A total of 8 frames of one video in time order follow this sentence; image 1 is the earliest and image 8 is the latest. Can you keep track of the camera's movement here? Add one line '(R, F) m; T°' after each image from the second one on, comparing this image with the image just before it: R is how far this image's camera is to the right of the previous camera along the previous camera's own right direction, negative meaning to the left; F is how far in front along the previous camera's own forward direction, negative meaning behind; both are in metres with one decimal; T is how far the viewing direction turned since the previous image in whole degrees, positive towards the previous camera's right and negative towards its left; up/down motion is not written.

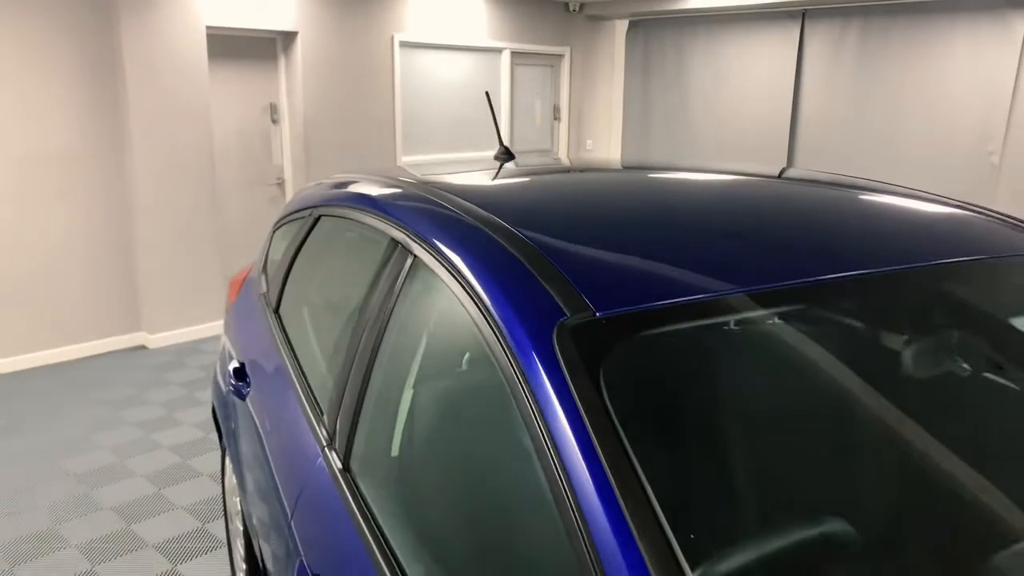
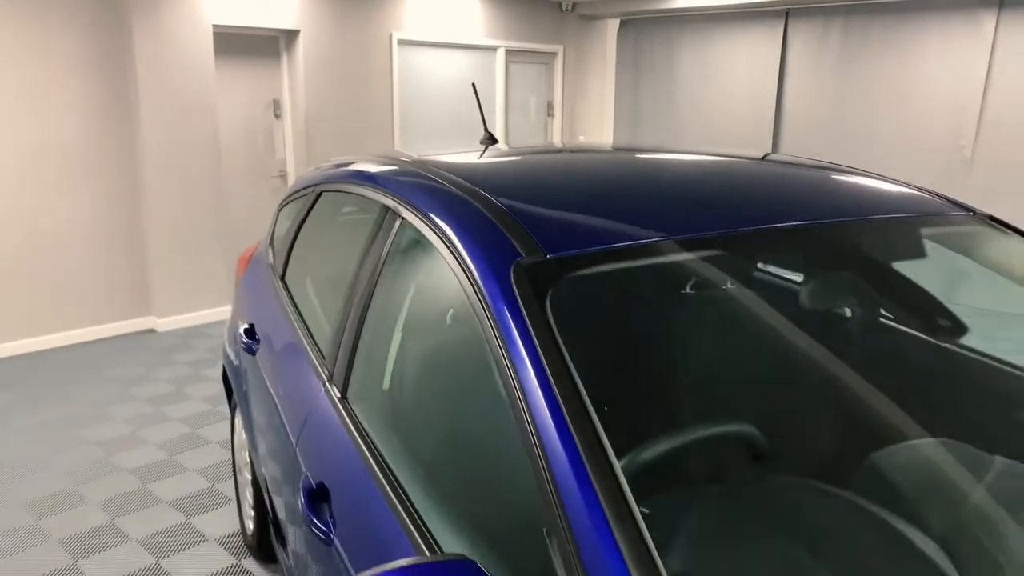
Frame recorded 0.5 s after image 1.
(0.0, -0.2) m; 0°
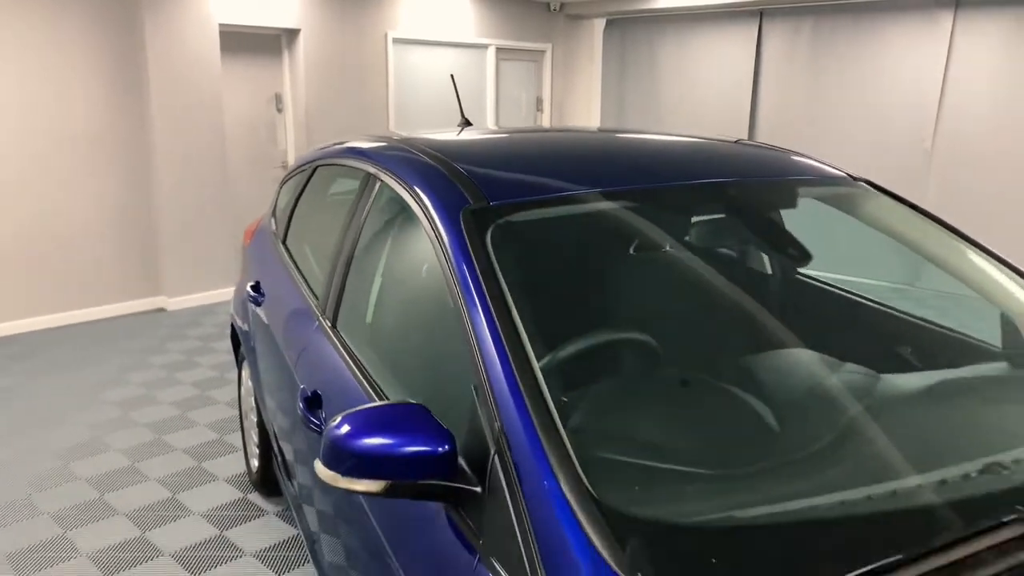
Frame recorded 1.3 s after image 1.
(+0.1, -0.3) m; 0°
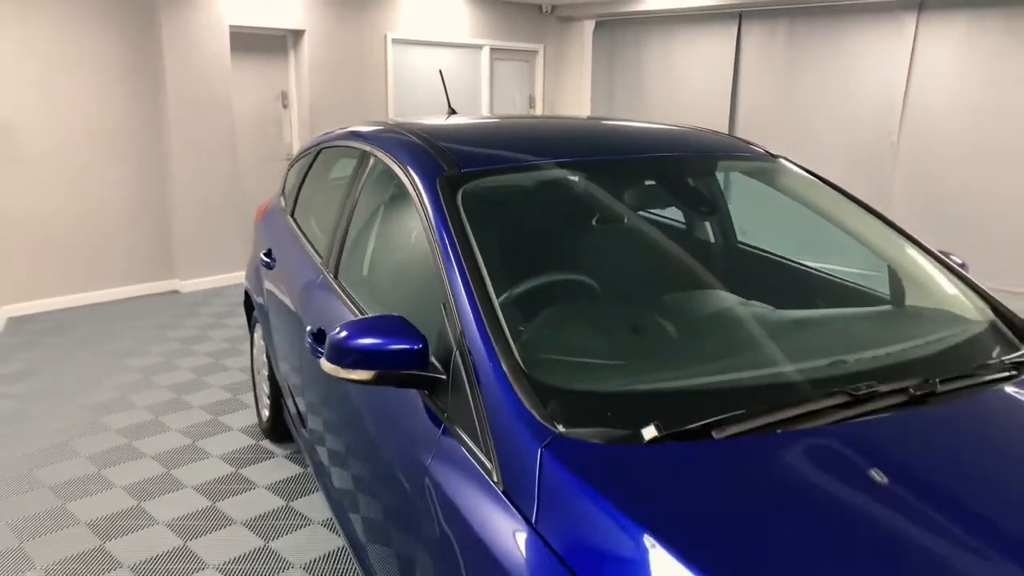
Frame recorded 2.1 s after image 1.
(+0.1, -0.3) m; 0°
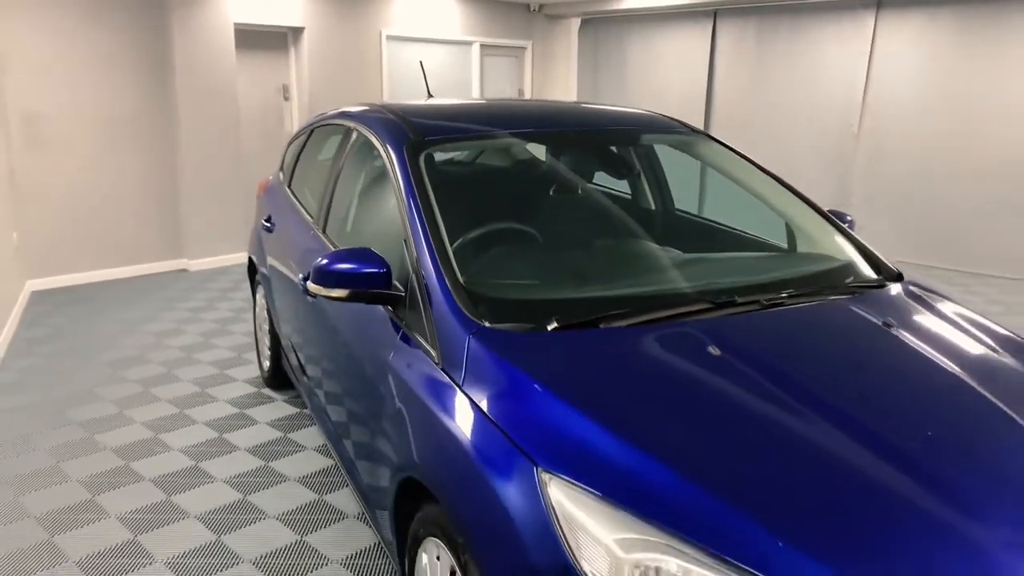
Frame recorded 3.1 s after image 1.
(+0.1, -0.4) m; 0°
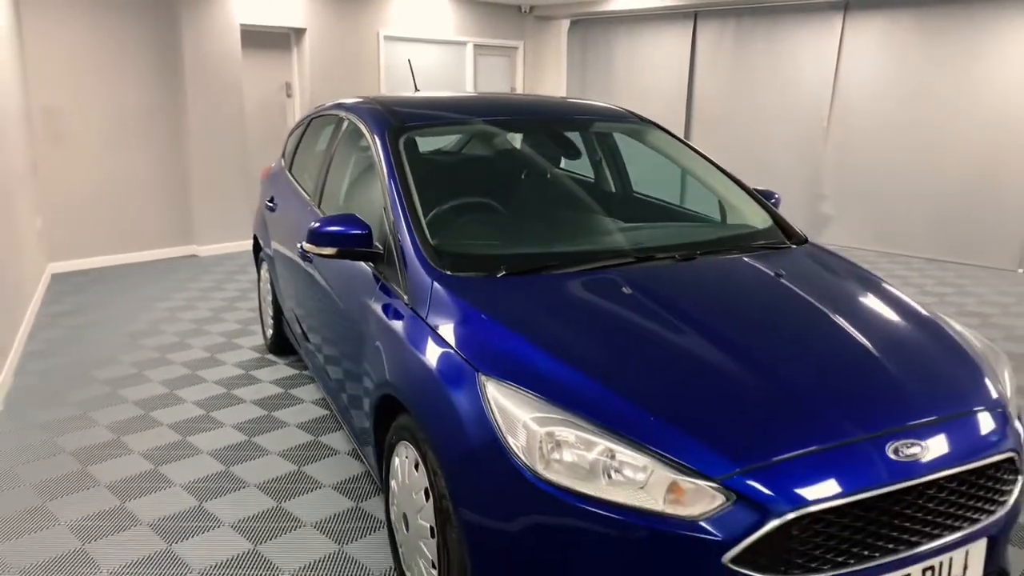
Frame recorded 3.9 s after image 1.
(+0.1, -0.4) m; 0°
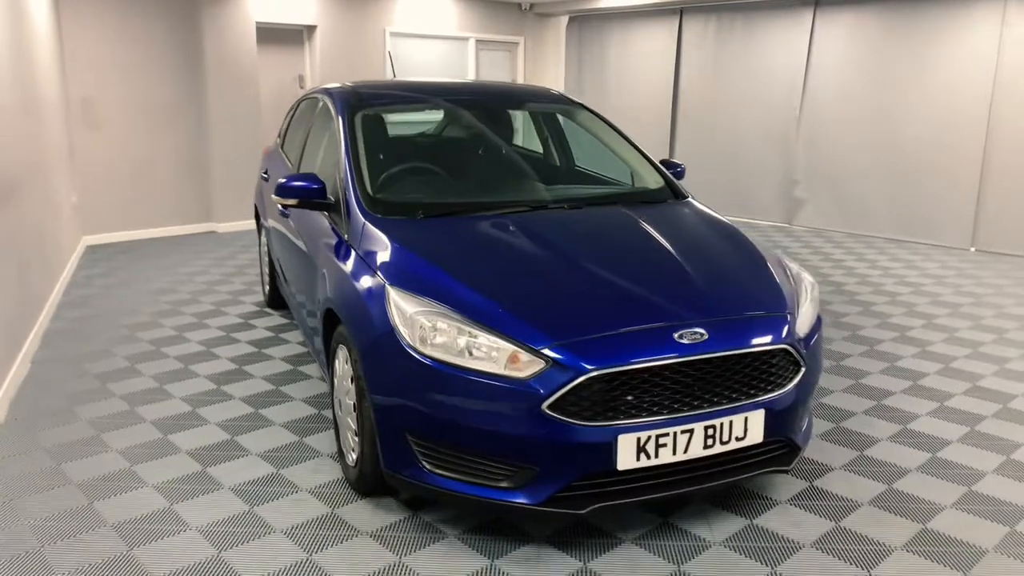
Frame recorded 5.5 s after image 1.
(+0.3, -0.5) m; -2°
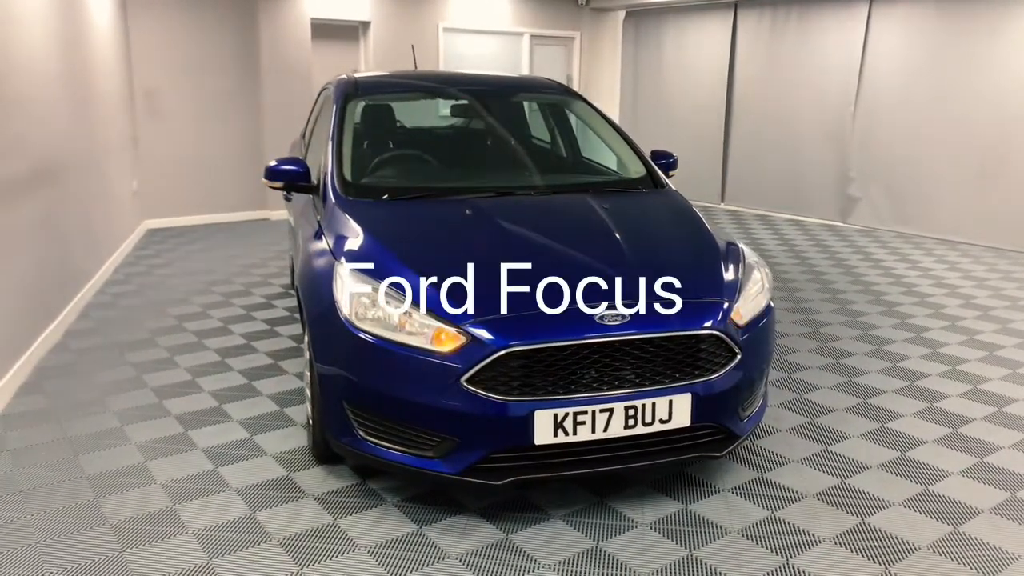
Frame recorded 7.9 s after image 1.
(+0.4, -0.1) m; -6°
